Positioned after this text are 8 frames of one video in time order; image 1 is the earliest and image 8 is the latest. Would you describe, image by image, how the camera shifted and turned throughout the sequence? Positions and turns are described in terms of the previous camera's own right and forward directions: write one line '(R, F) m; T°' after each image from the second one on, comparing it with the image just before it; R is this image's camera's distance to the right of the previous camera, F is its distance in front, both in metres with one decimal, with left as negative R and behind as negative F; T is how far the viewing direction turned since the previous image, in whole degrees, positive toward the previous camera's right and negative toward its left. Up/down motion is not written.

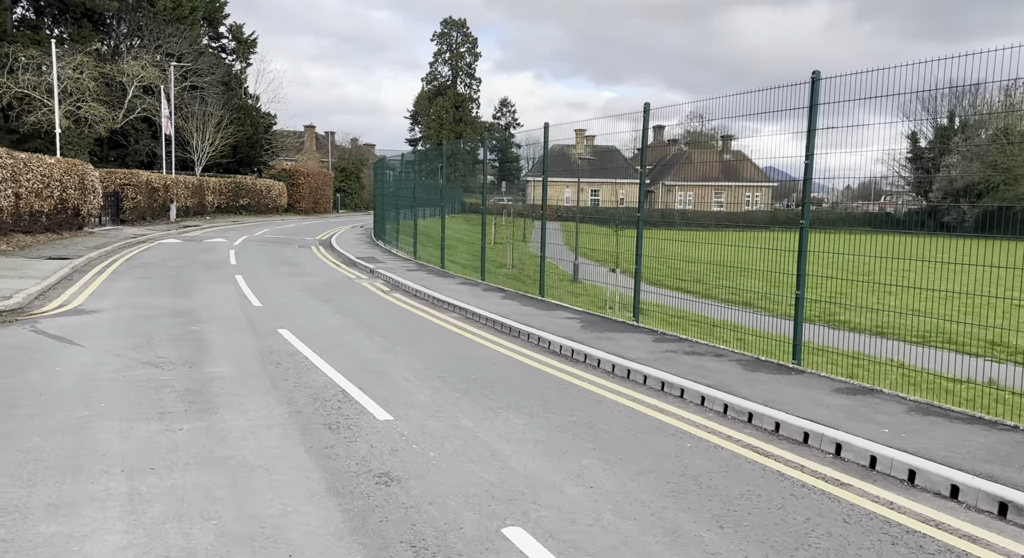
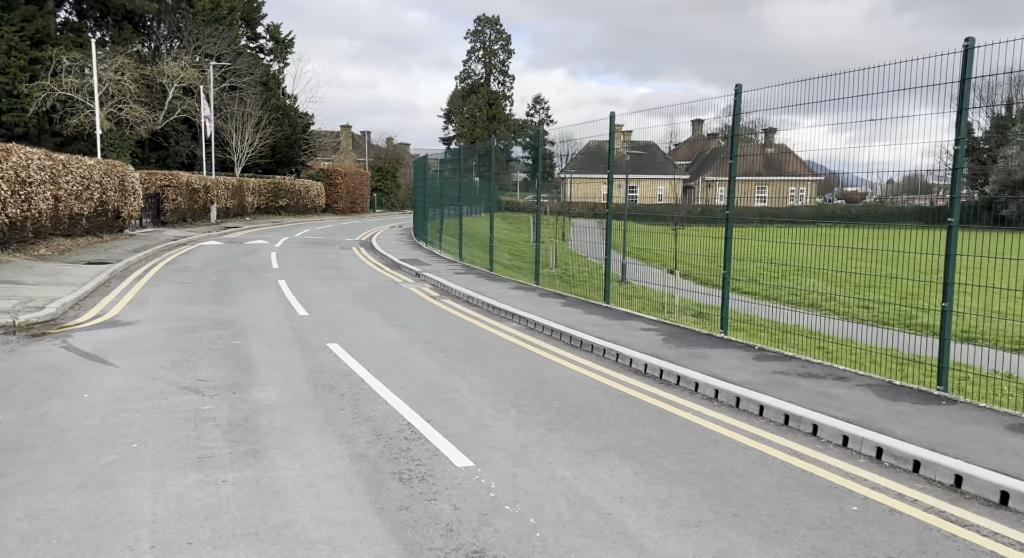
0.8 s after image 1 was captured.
(-0.4, +1.0) m; -3°
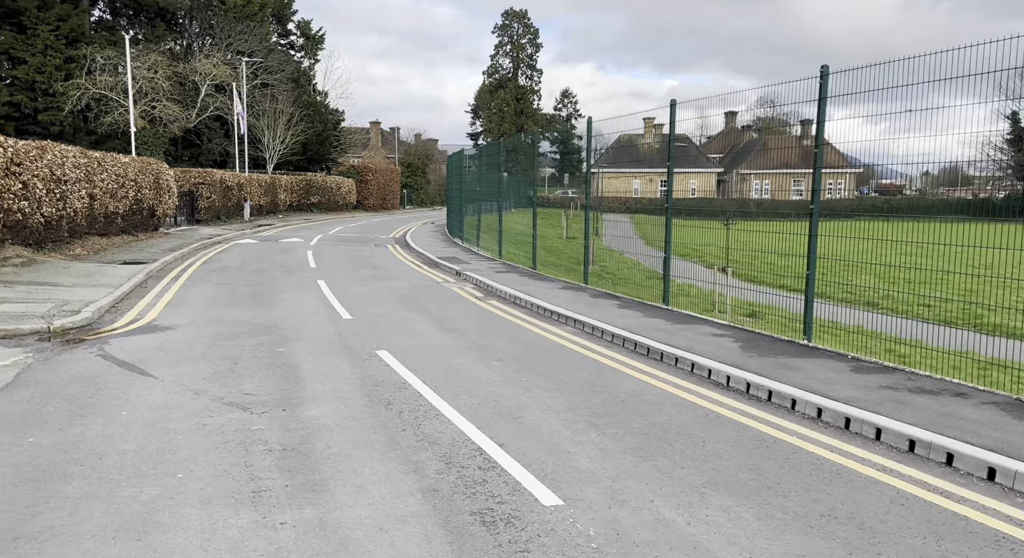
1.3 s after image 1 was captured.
(-0.3, +0.6) m; -2°
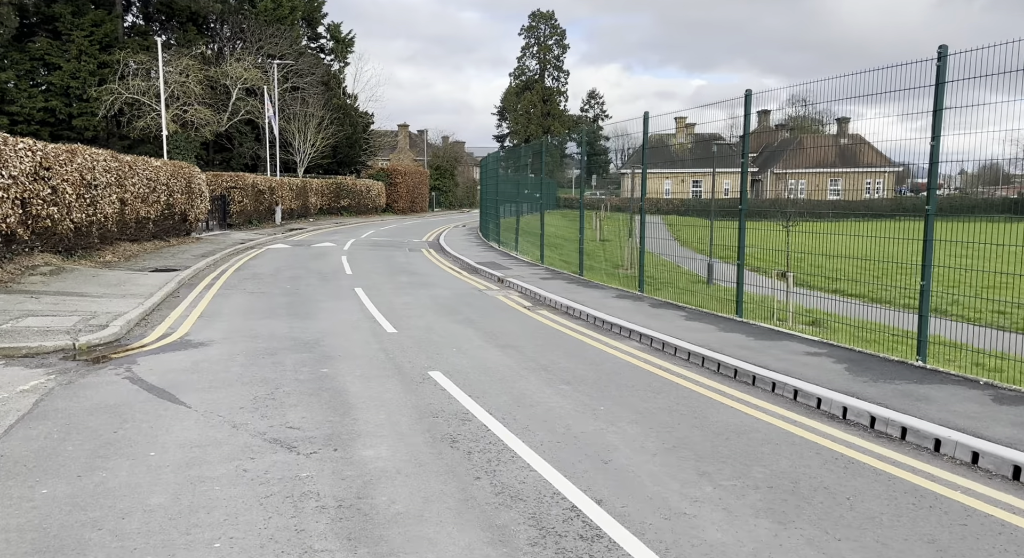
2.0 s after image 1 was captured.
(-0.4, +0.9) m; -2°
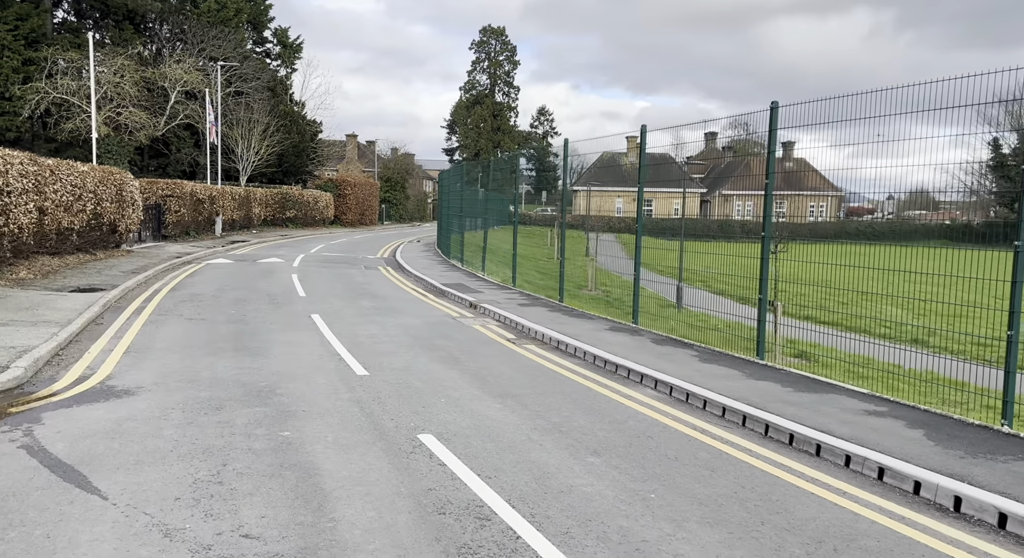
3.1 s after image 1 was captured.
(-0.5, +1.4) m; +4°
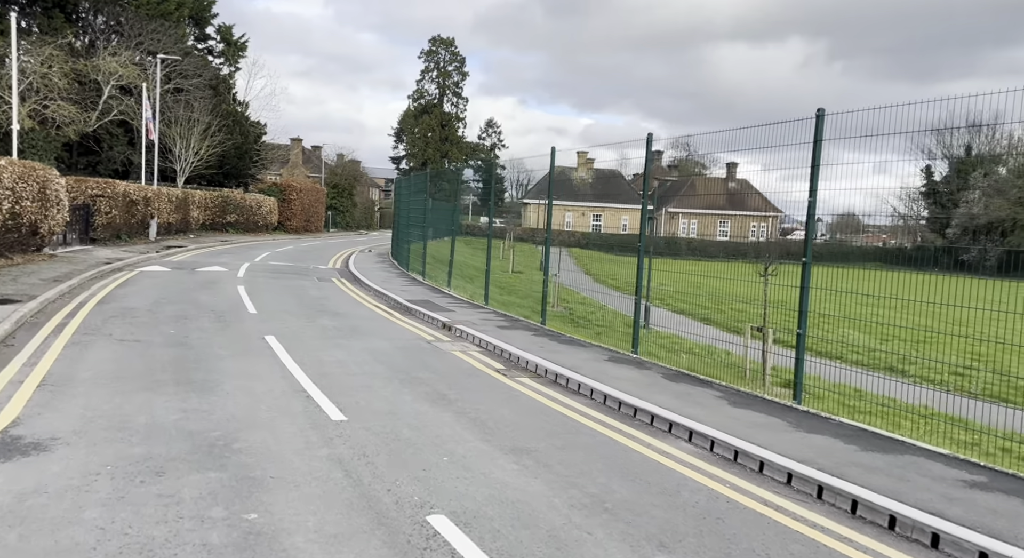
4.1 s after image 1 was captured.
(-0.6, +1.4) m; +4°
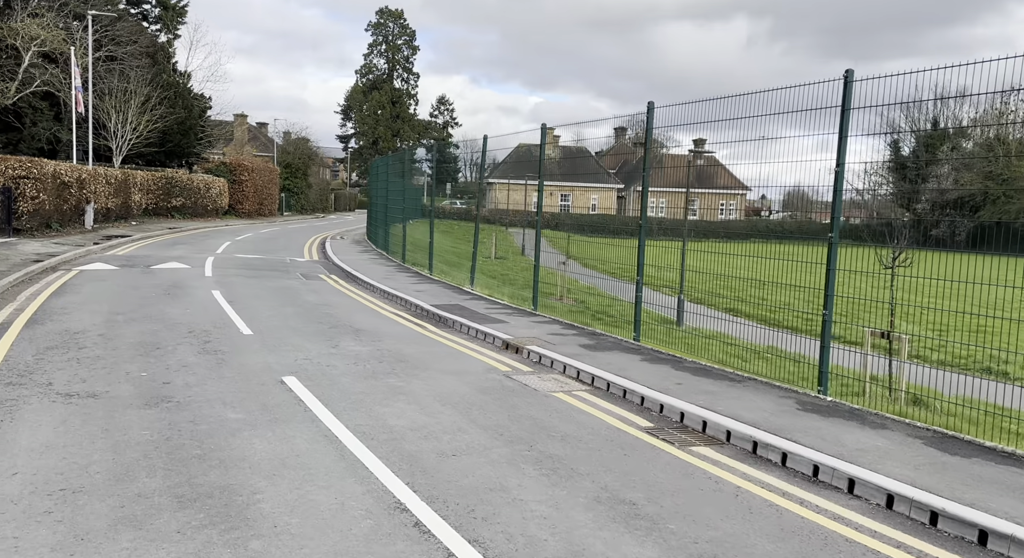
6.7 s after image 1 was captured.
(-1.7, +3.3) m; +4°
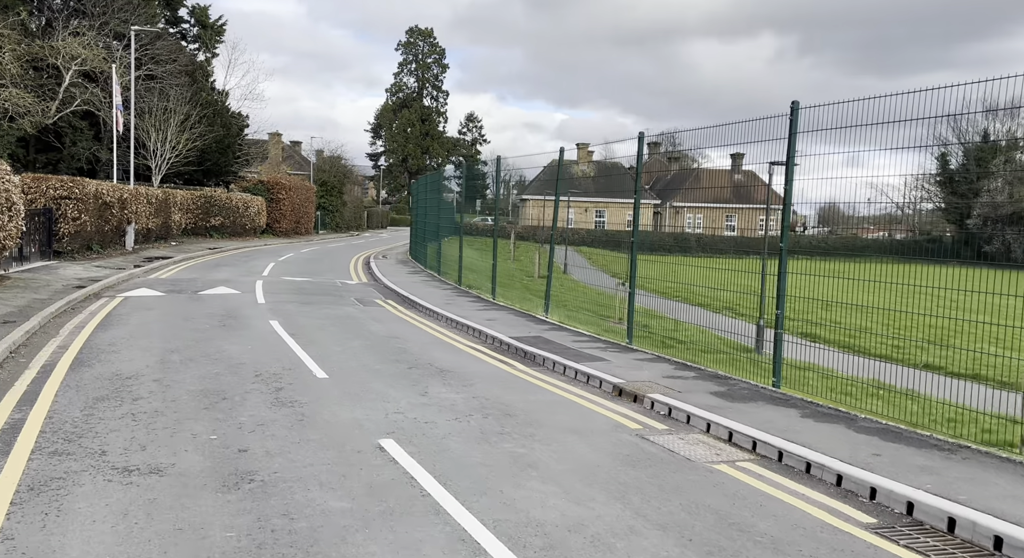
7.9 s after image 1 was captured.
(-1.0, +1.5) m; -2°
